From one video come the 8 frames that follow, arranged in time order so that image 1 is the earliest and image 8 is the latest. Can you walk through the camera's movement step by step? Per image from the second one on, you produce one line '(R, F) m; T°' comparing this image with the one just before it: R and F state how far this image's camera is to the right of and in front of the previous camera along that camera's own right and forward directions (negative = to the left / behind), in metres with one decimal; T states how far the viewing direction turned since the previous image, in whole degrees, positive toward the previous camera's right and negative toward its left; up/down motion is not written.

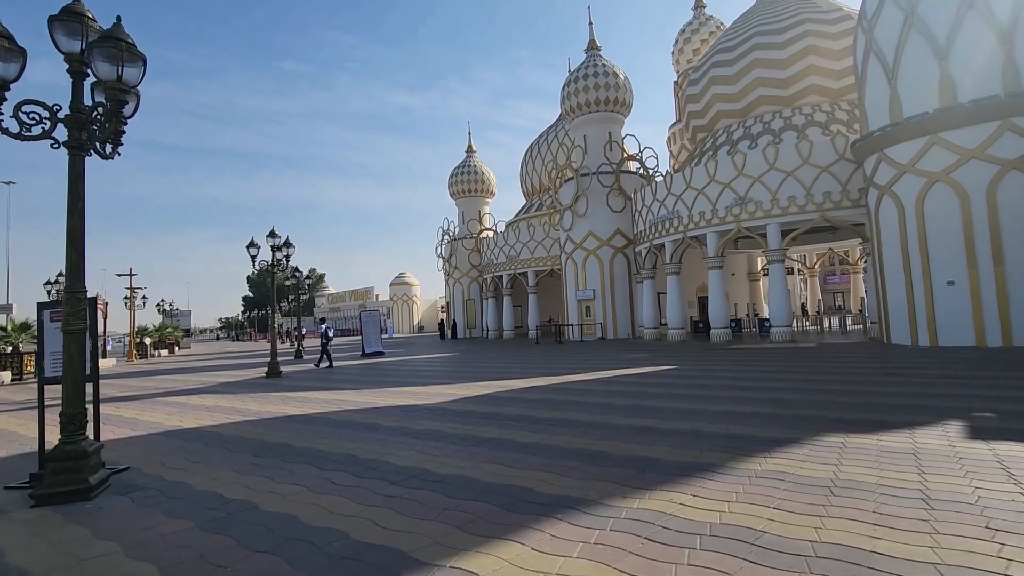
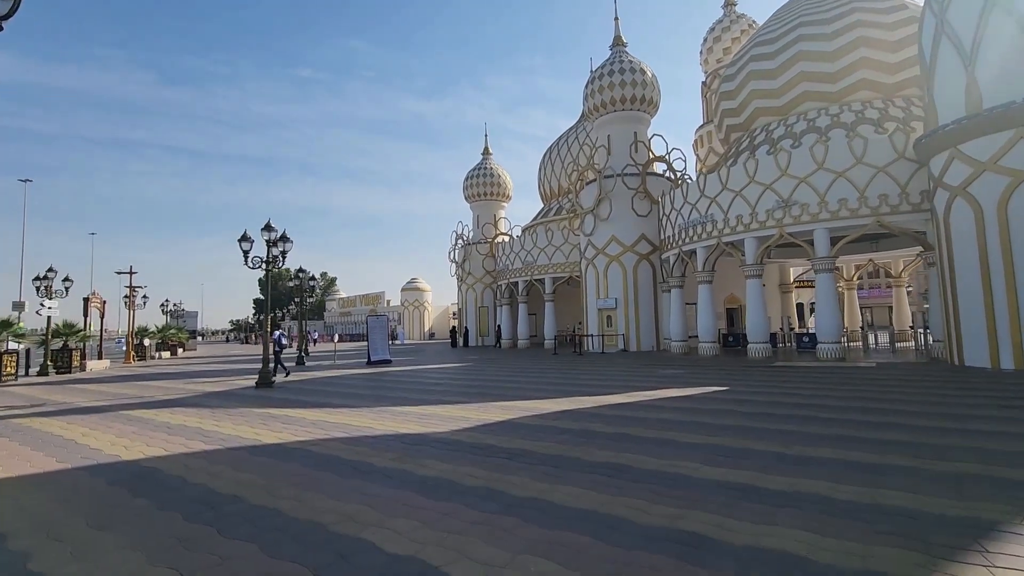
(-0.2, +1.3) m; -1°
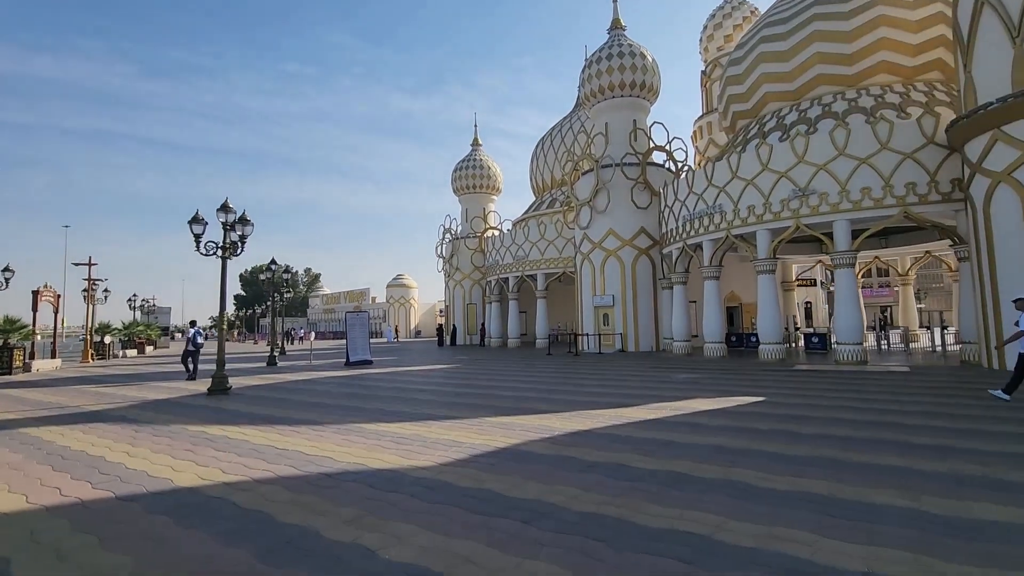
(-0.2, +1.4) m; +1°
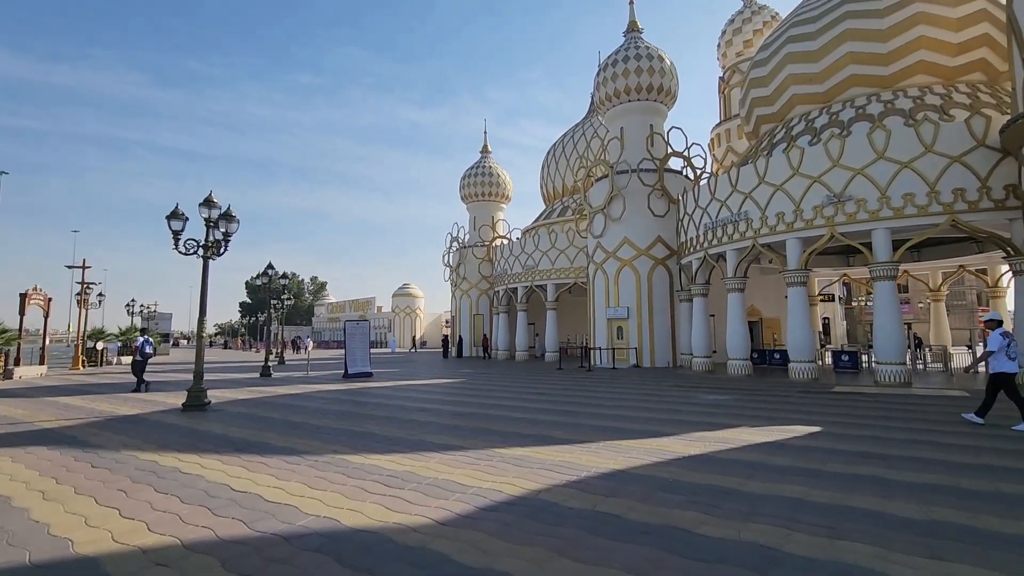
(-0.1, +1.0) m; -1°
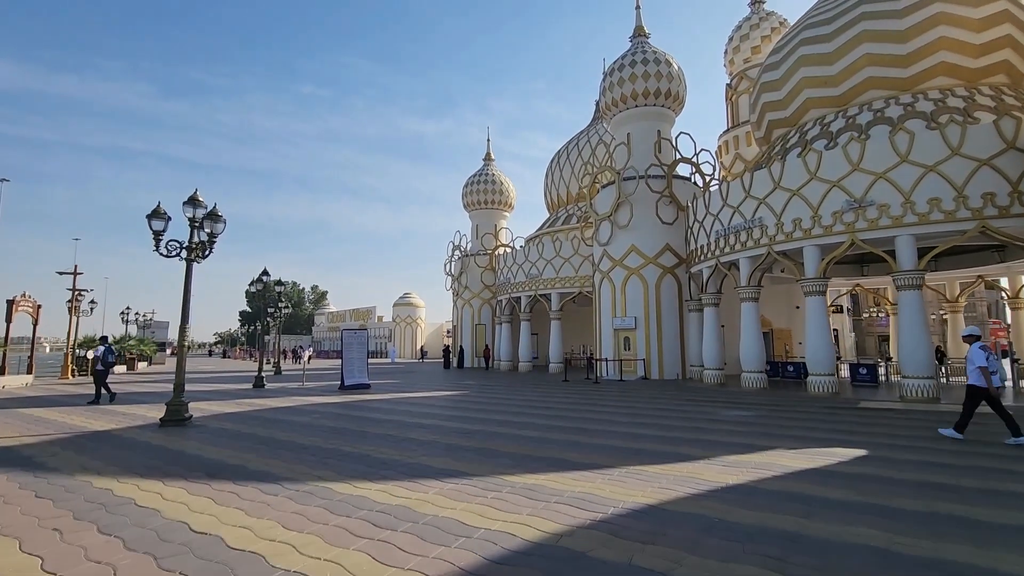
(-0.1, +0.6) m; 0°
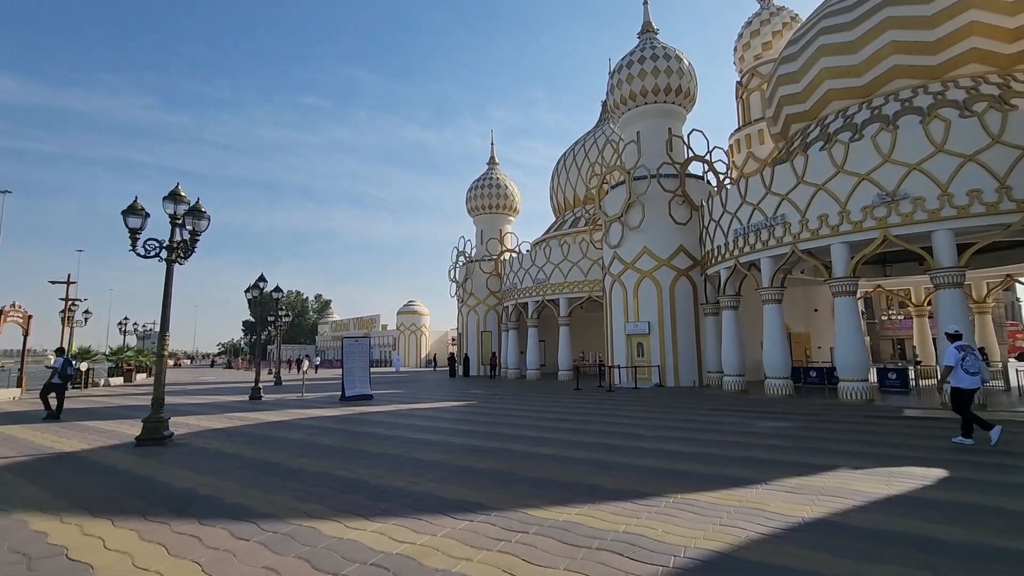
(-0.1, +0.7) m; 0°
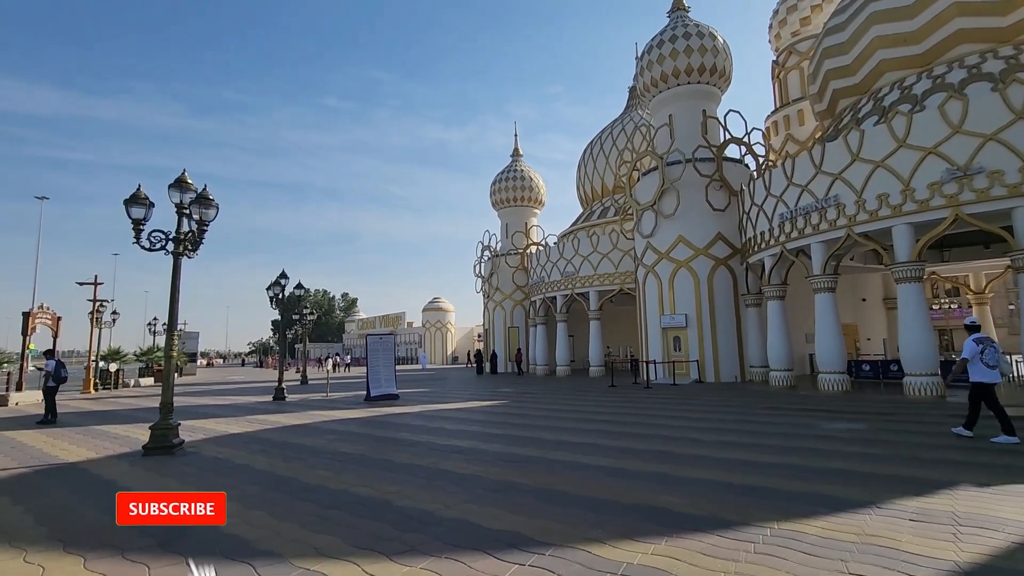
(-0.2, +0.7) m; -3°
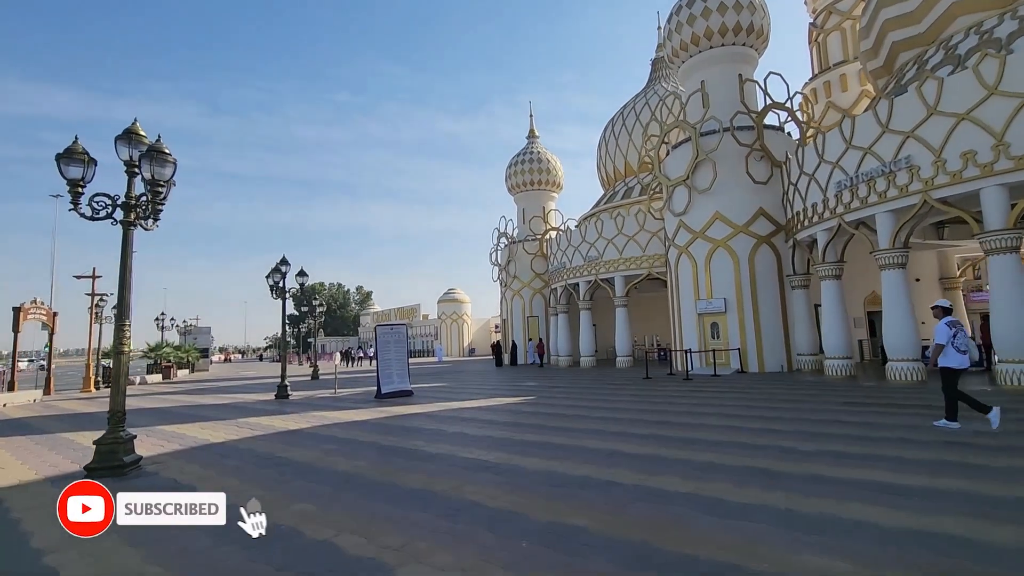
(-0.2, +1.4) m; -2°
